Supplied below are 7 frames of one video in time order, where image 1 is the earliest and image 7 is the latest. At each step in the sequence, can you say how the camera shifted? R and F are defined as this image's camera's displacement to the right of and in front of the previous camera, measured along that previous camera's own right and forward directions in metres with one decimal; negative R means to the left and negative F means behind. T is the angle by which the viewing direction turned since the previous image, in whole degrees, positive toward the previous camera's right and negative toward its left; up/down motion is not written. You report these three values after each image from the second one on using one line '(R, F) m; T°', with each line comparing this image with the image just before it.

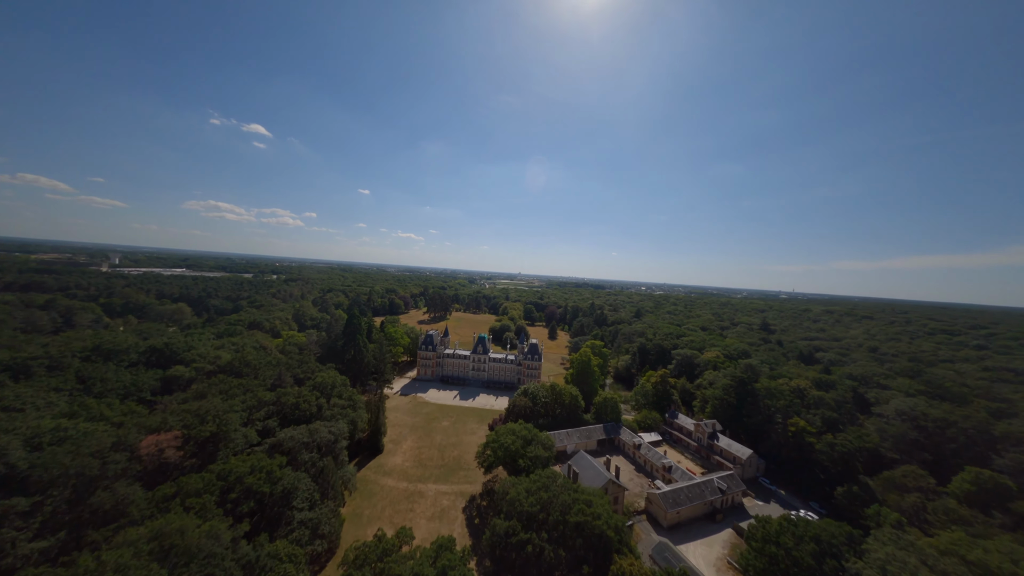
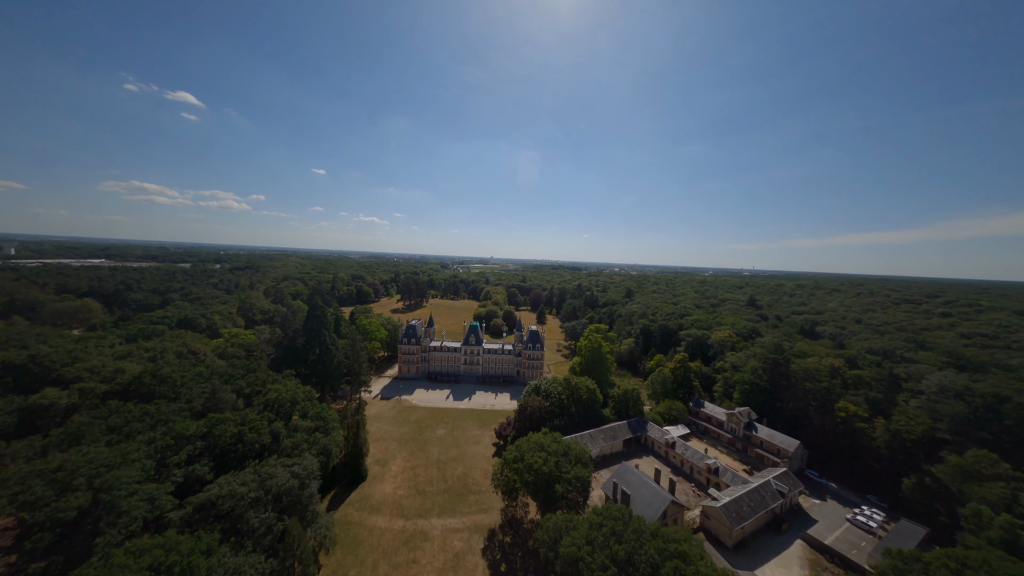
(-4.9, +9.7) m; +5°
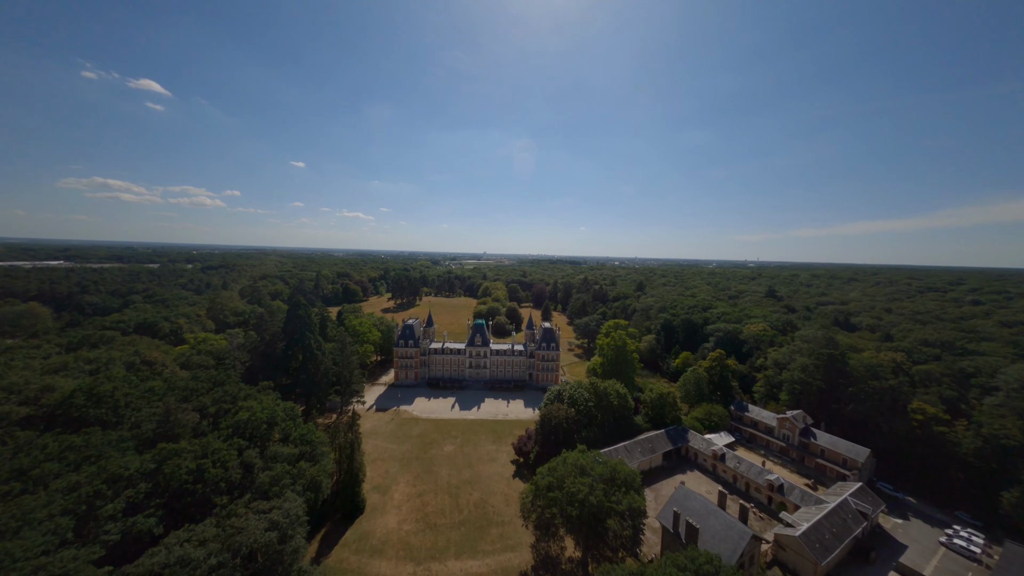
(-3.9, +6.8) m; +2°
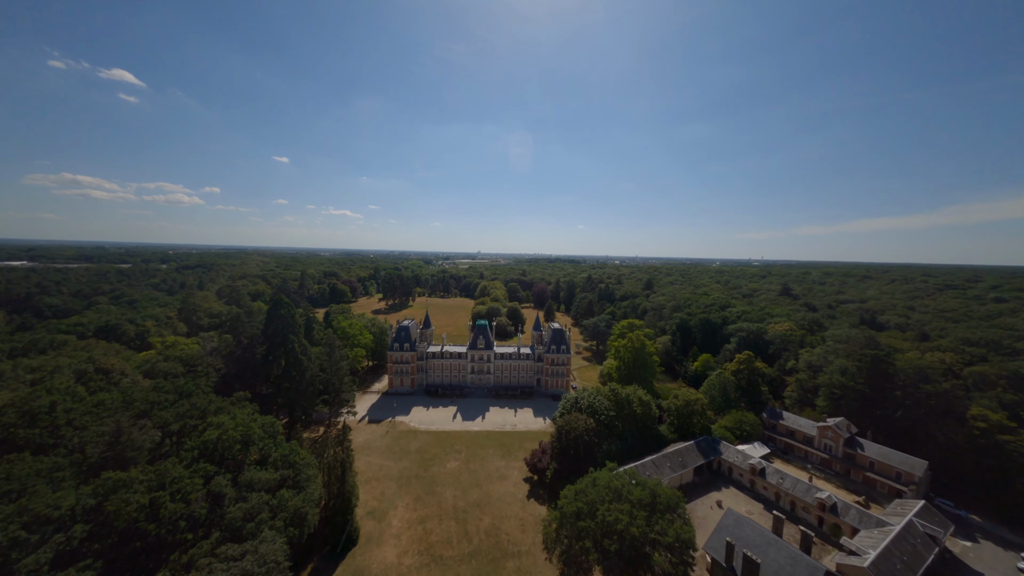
(-2.6, +4.7) m; +2°
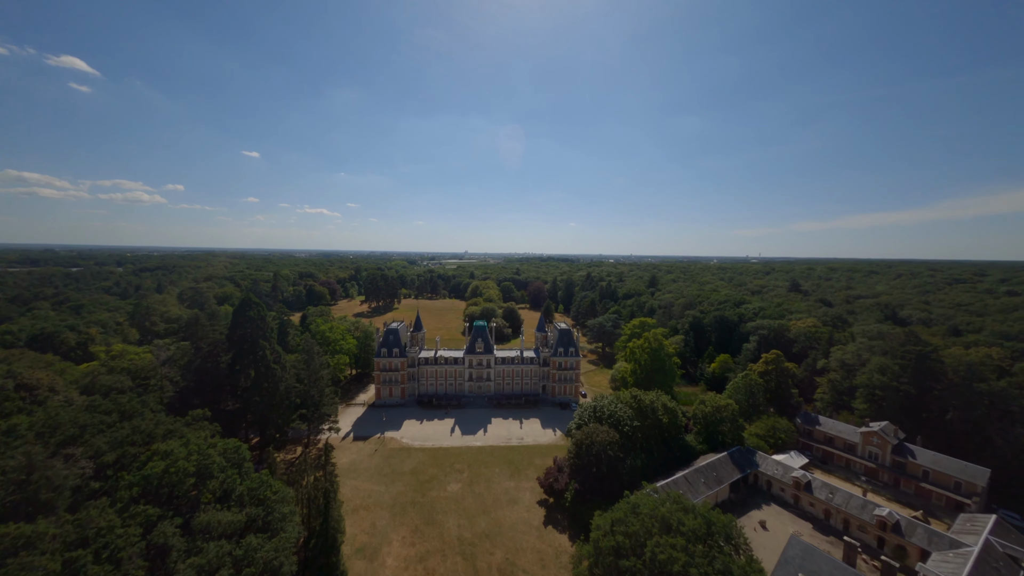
(-2.7, +5.1) m; +3°
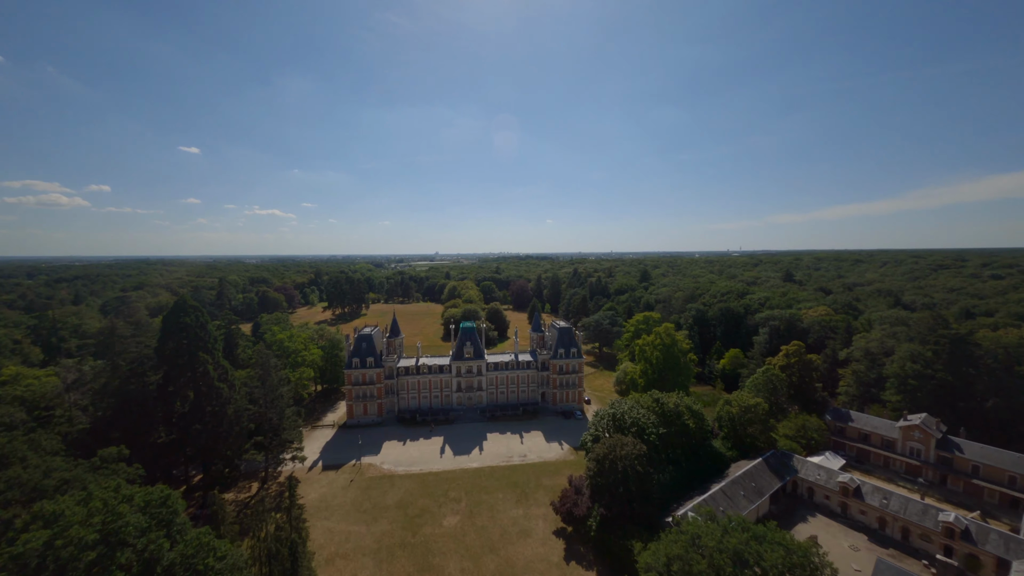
(-2.8, +5.6) m; +5°
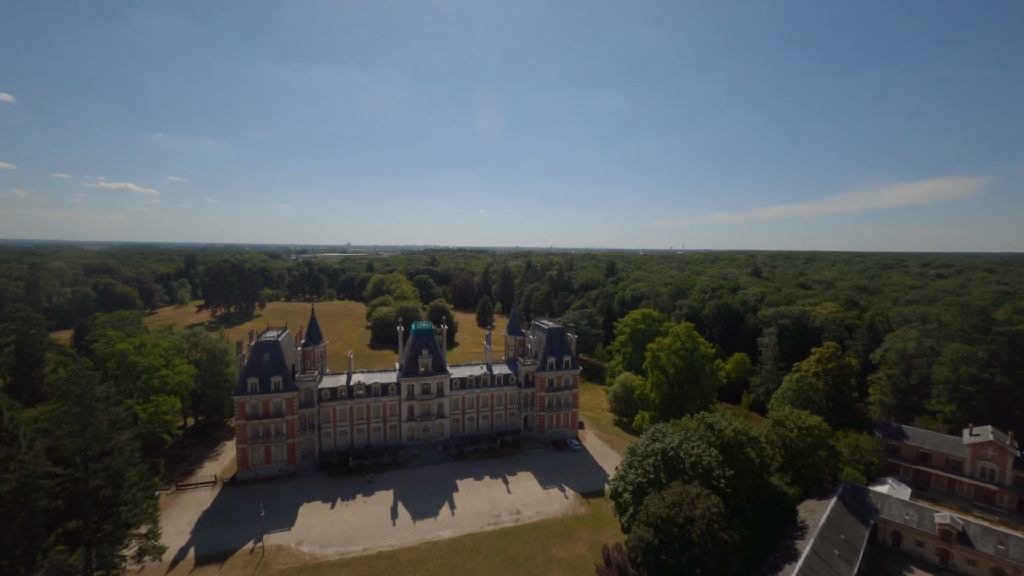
(-4.7, +11.8) m; +11°
